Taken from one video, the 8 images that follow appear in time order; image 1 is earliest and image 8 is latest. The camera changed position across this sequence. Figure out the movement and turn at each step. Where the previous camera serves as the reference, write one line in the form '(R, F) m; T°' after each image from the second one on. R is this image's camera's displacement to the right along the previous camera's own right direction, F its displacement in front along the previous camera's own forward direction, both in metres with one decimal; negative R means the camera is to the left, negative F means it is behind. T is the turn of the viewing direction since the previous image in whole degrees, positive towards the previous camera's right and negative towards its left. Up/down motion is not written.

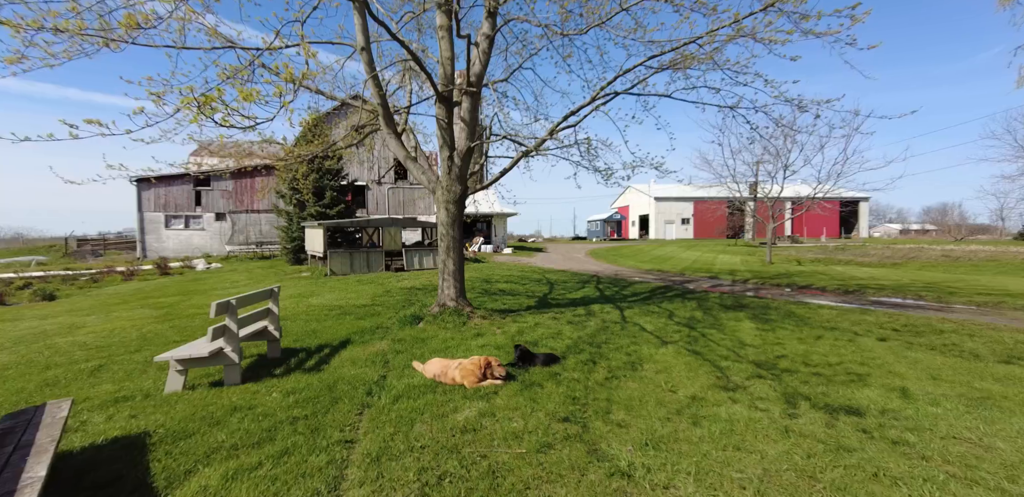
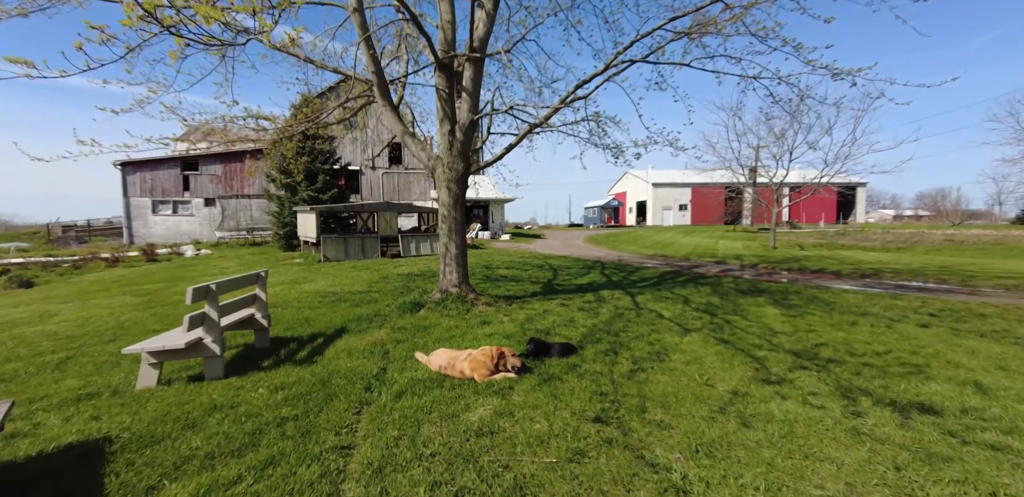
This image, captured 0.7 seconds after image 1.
(-0.2, +0.6) m; +1°
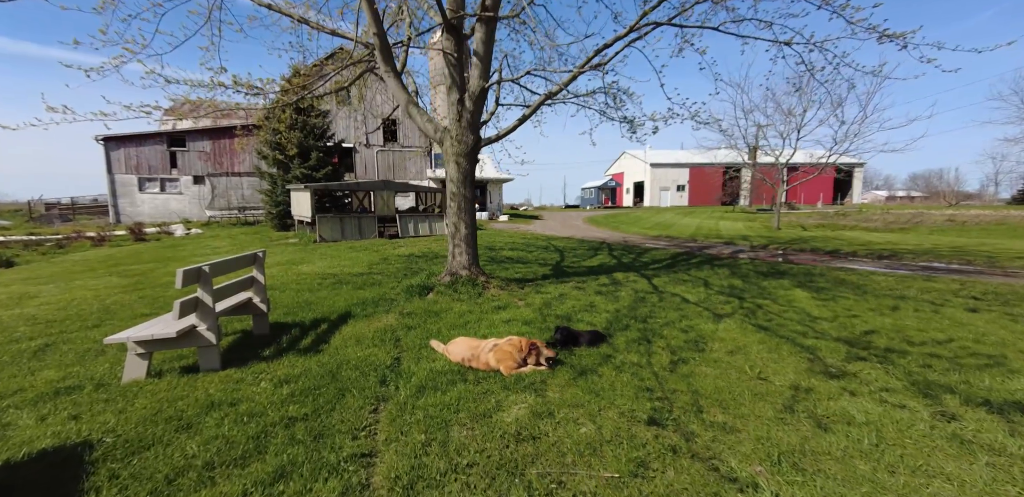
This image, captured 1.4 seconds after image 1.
(-0.4, +0.5) m; +1°
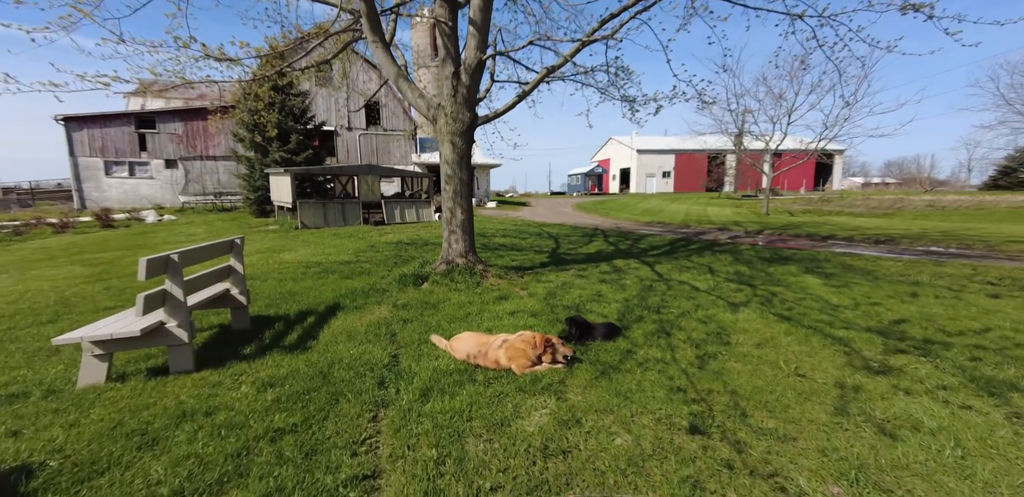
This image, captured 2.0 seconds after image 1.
(-0.3, +0.5) m; +2°
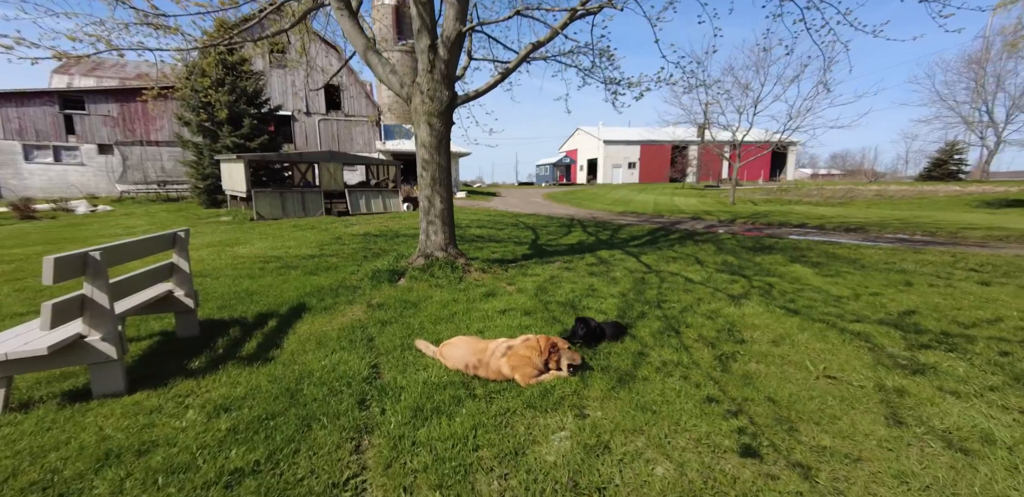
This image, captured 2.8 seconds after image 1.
(-0.3, +0.5) m; +4°
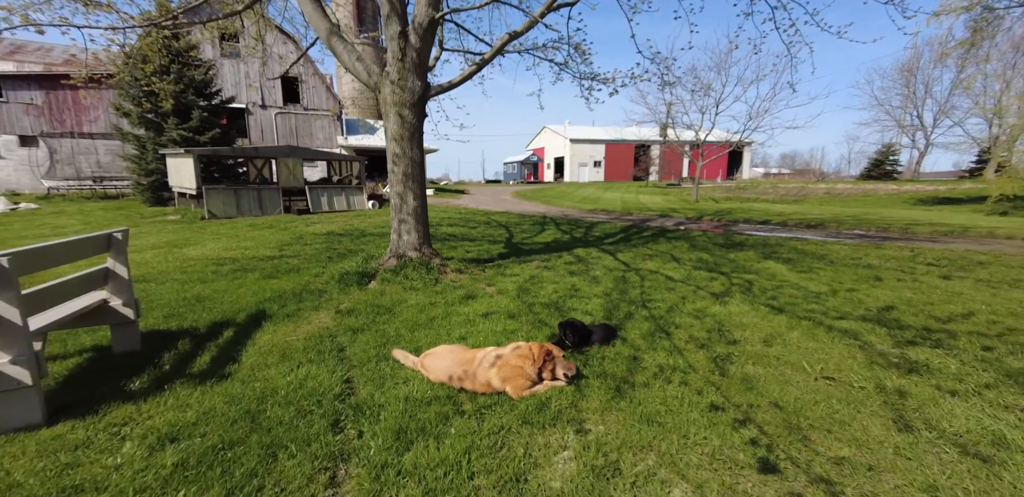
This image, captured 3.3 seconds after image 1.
(-0.2, +0.3) m; +4°
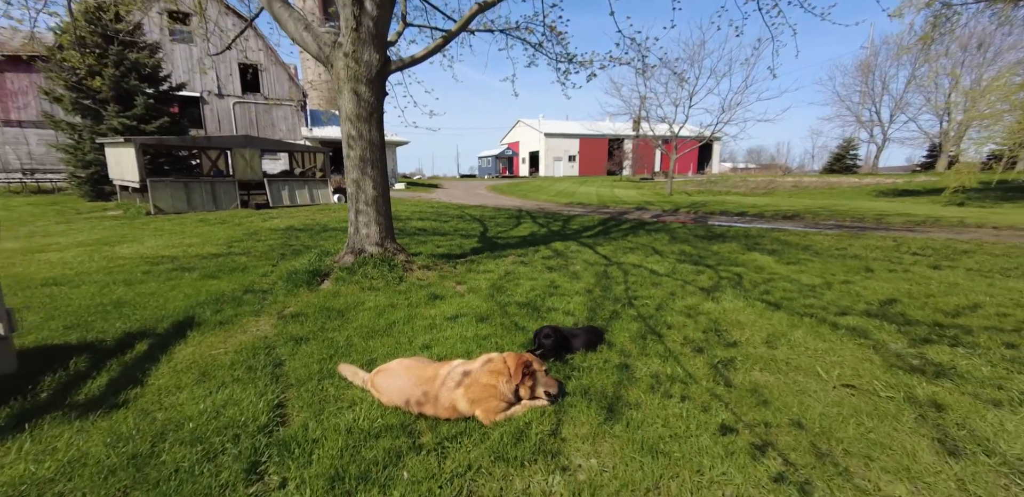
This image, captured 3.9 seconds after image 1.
(0.0, +0.6) m; +3°
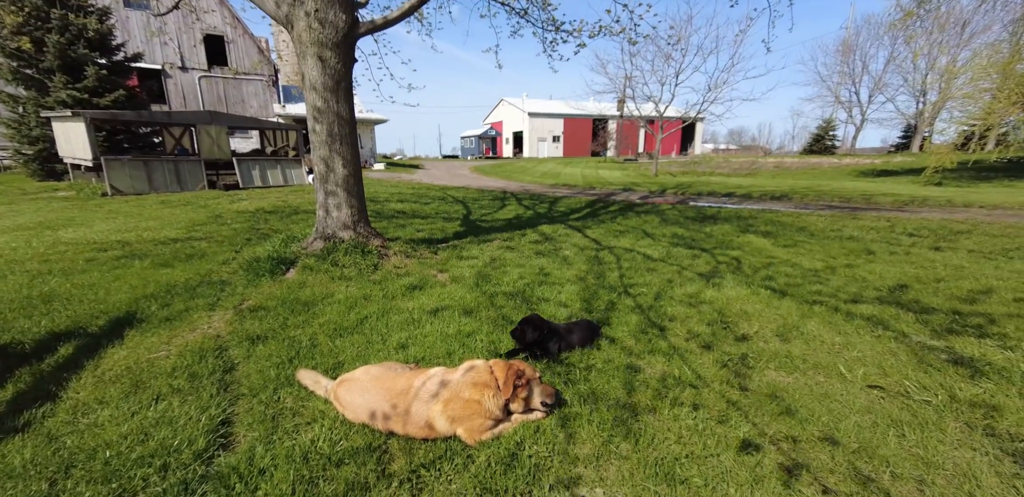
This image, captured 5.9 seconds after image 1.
(0.0, +0.4) m; +2°
